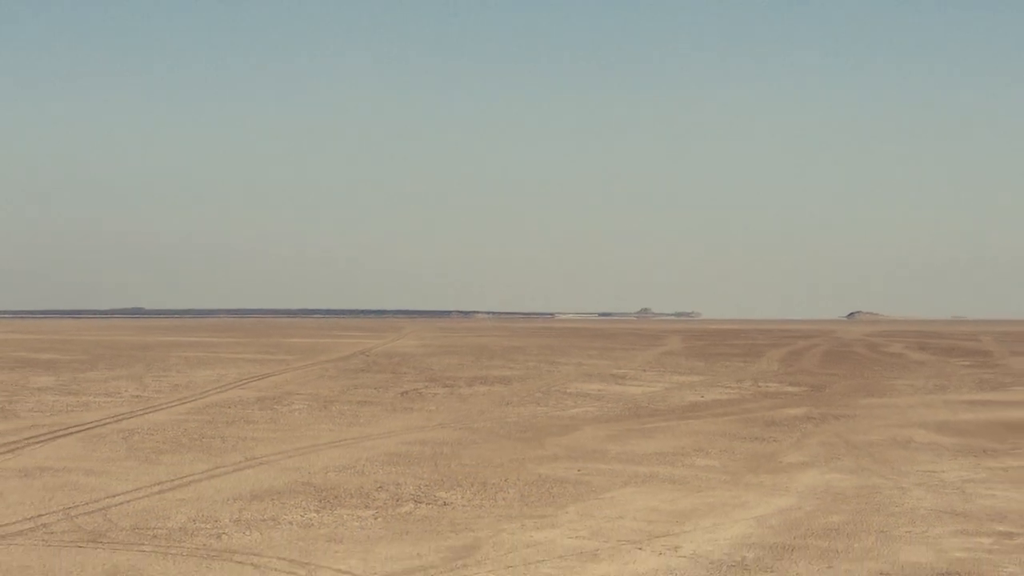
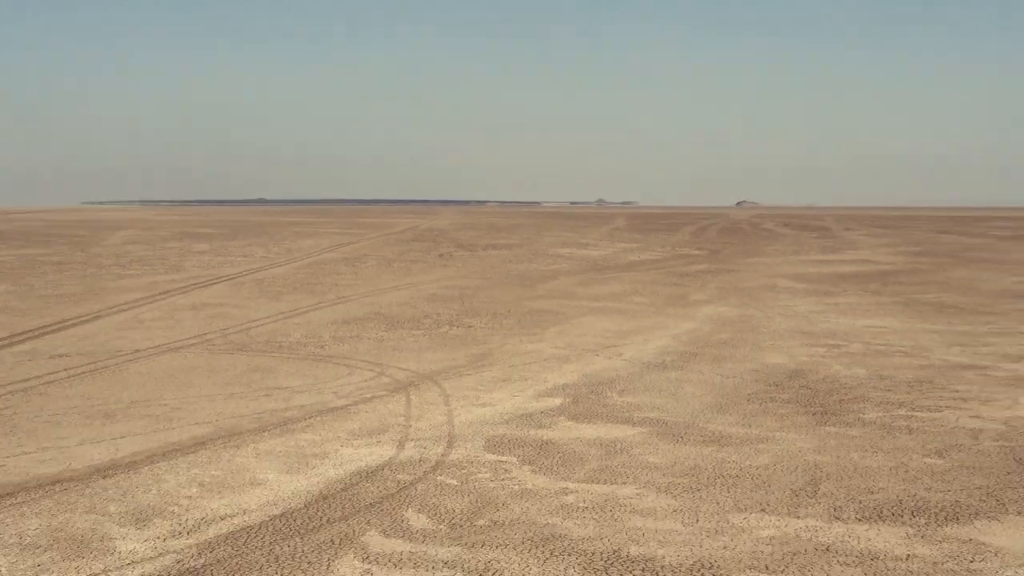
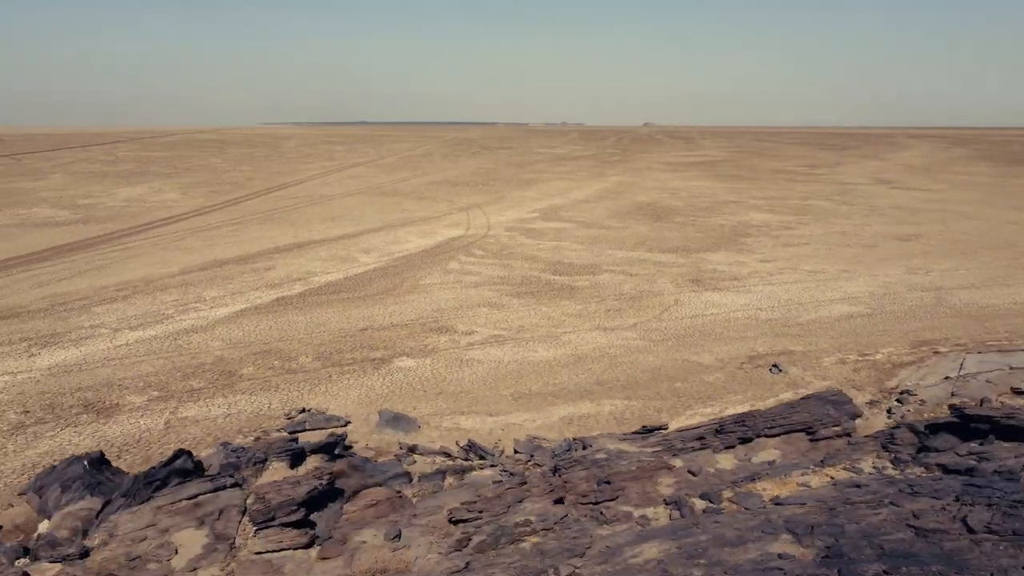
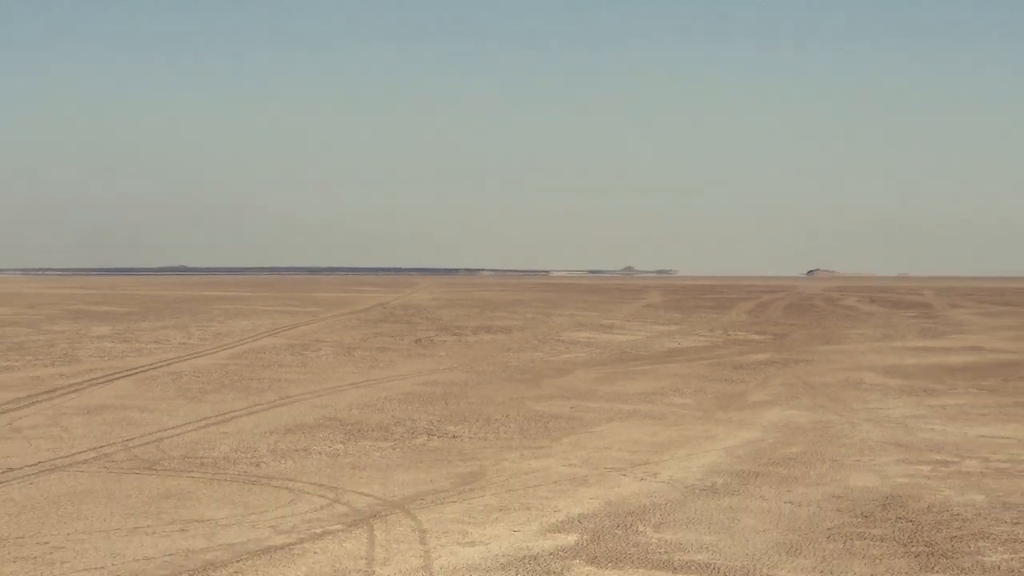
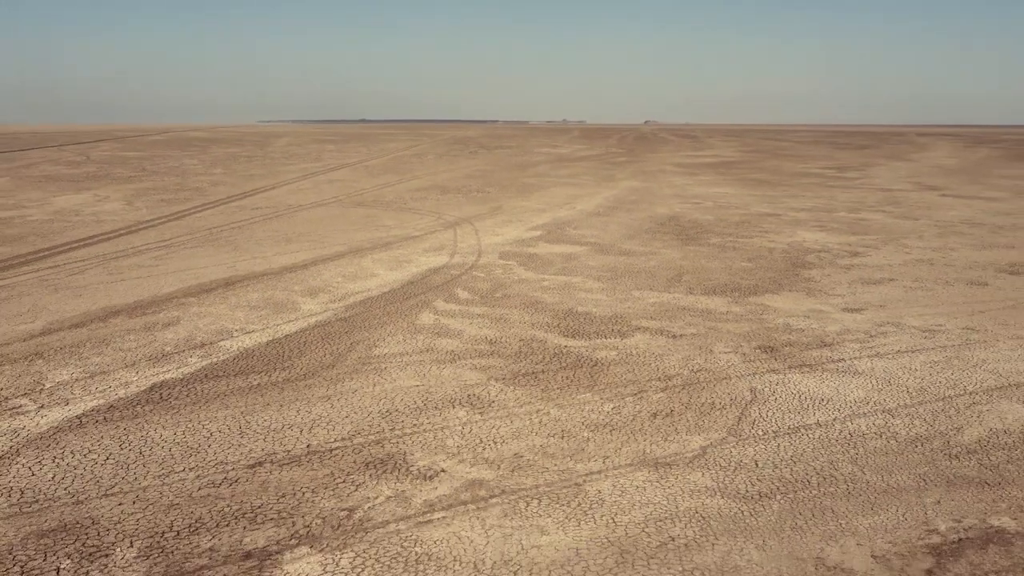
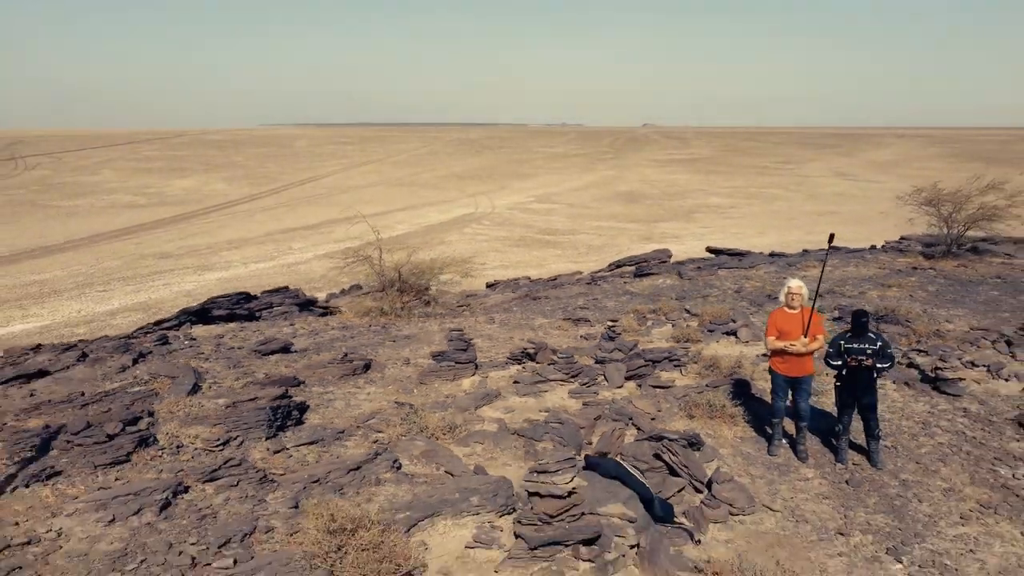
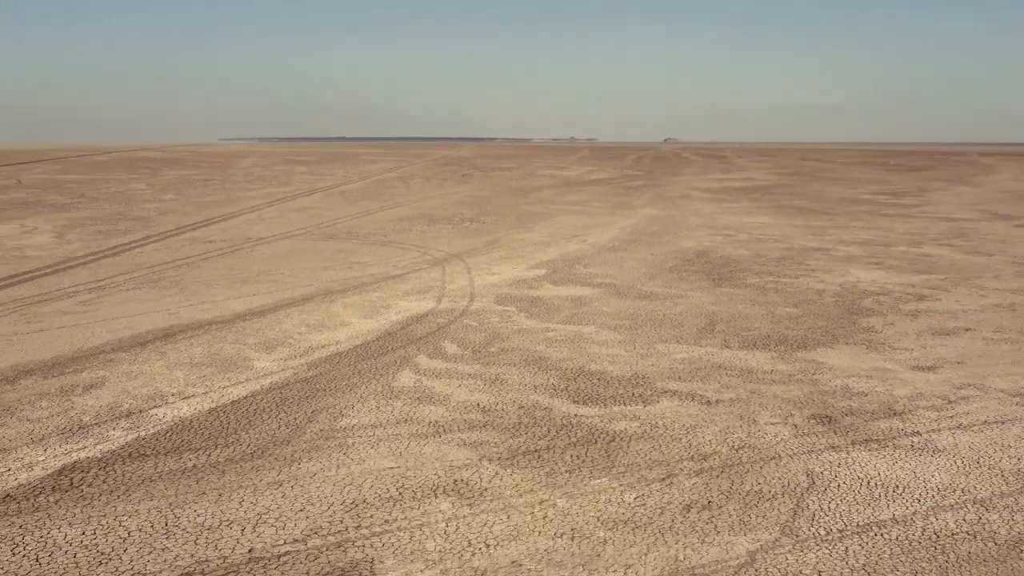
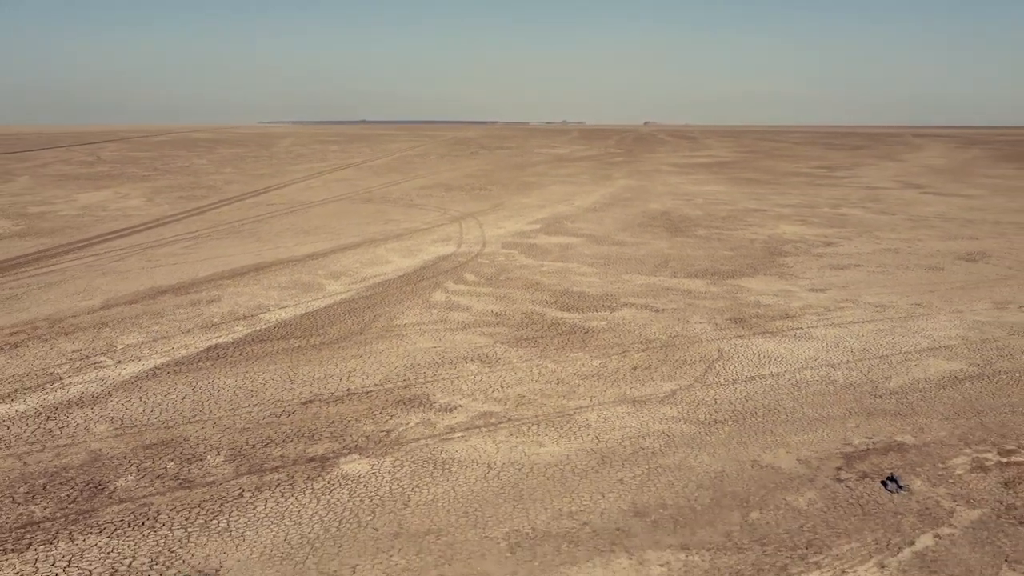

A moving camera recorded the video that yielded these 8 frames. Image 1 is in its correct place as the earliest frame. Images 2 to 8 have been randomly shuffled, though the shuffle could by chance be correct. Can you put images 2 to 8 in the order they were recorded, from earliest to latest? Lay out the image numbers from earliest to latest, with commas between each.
4, 2, 7, 5, 8, 3, 6
